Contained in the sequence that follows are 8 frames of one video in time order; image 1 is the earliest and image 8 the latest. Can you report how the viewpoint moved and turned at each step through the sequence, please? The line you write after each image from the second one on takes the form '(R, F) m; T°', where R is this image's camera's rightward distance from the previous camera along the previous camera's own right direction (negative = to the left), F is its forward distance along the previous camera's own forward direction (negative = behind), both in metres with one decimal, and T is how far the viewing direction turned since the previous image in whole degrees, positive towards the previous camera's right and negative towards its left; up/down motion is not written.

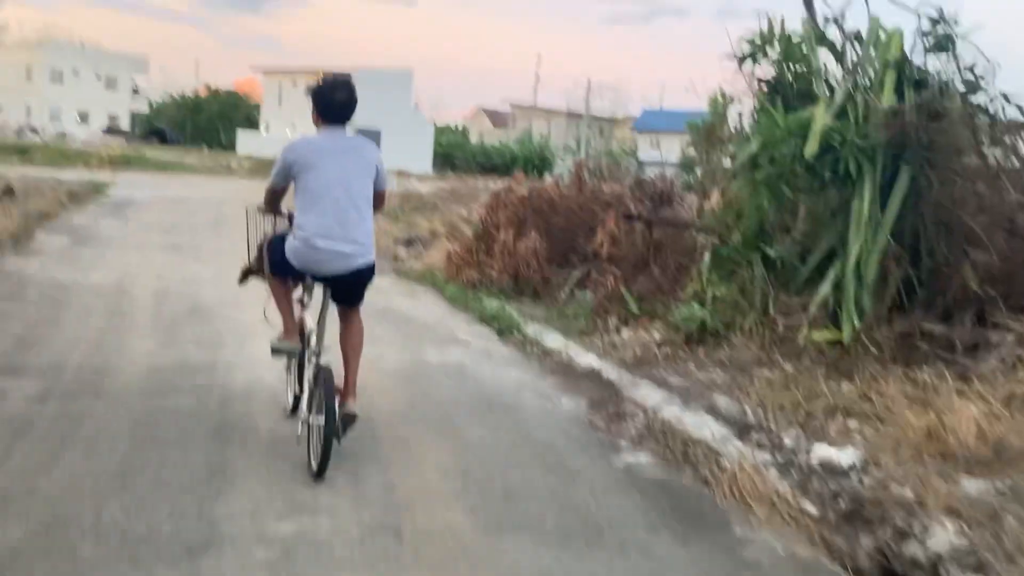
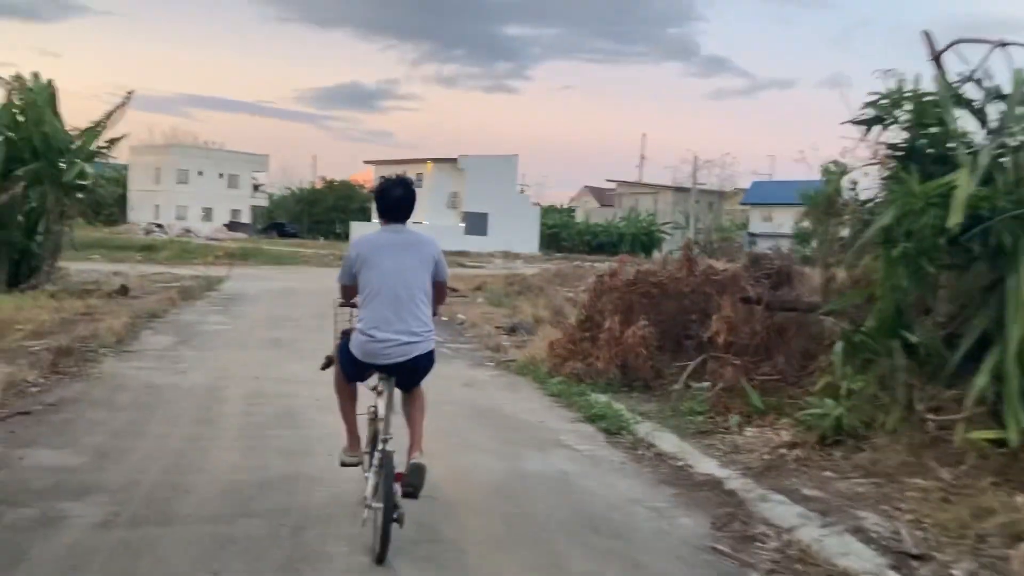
(0.0, +0.6) m; -7°
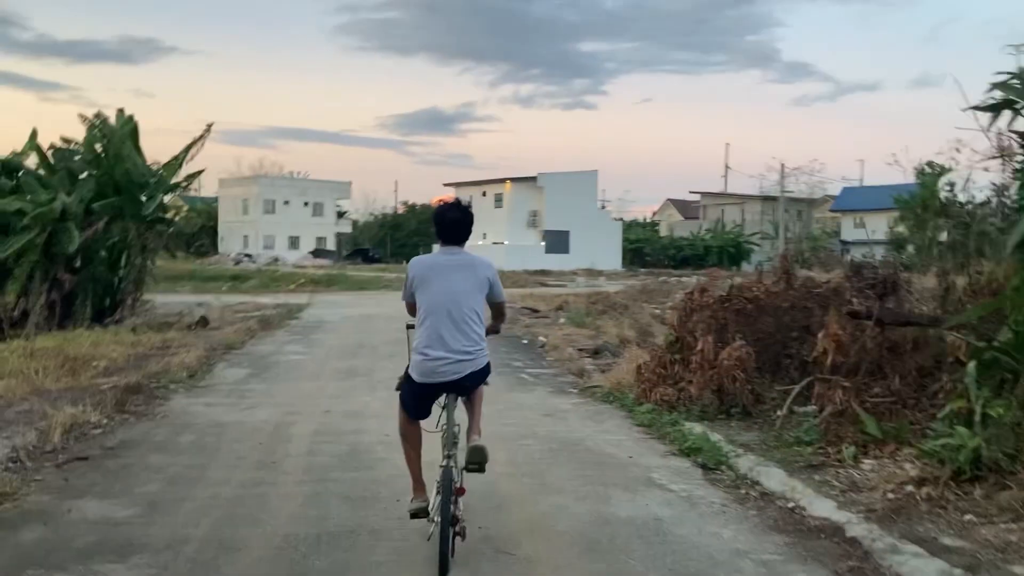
(0.0, +0.7) m; -5°
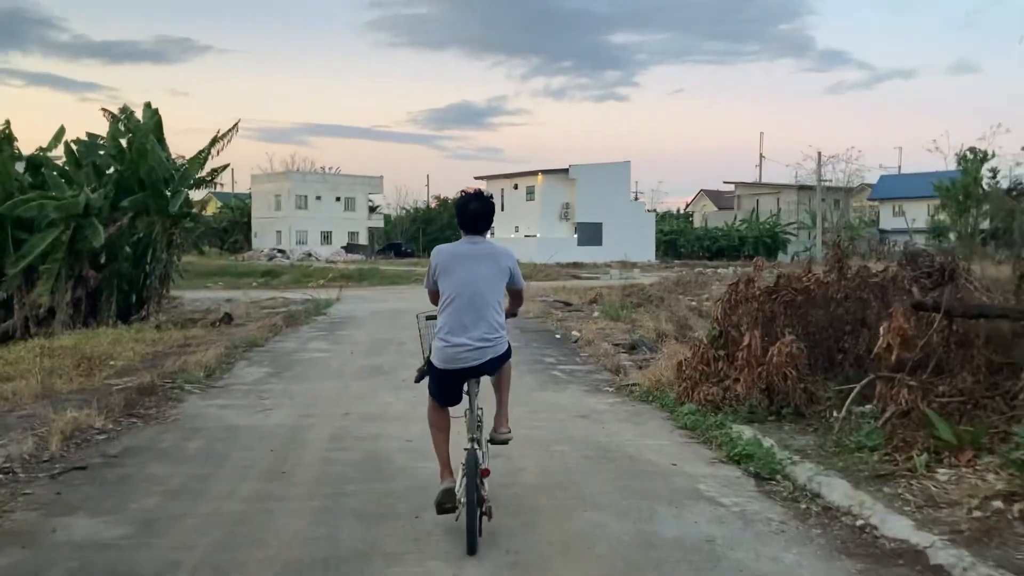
(0.0, +0.6) m; -2°
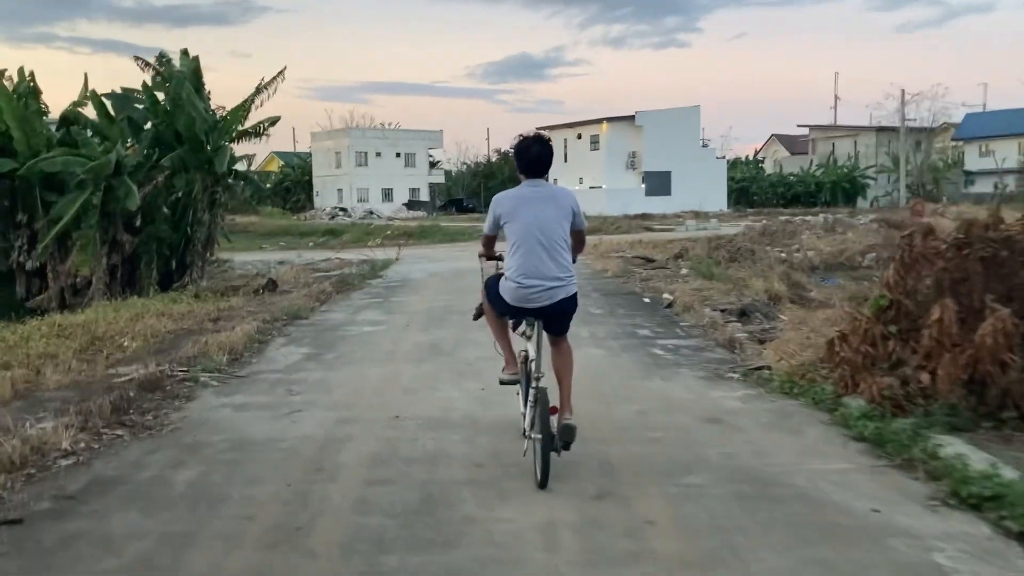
(-0.2, +2.2) m; -4°
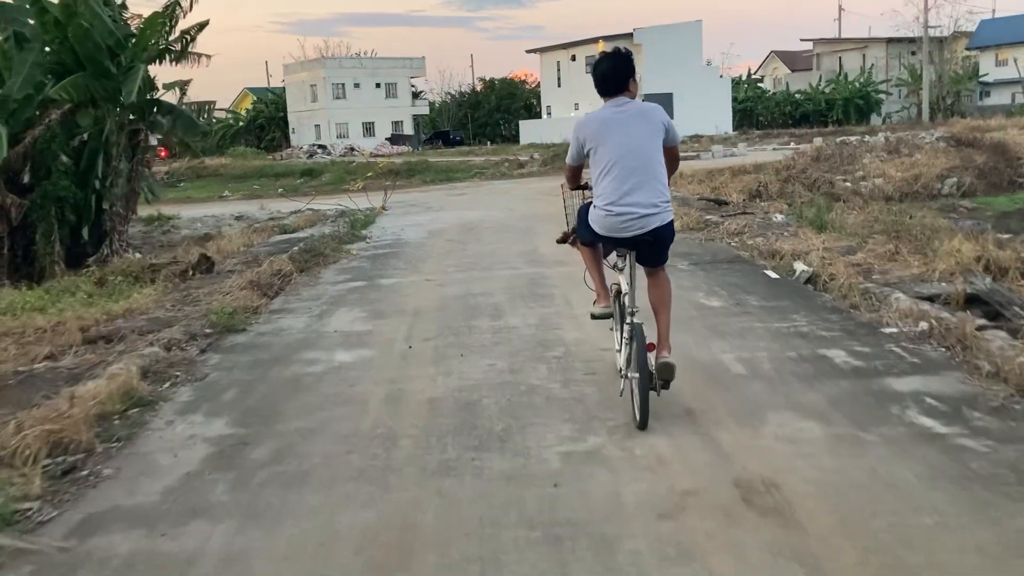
(-0.6, +4.6) m; +1°
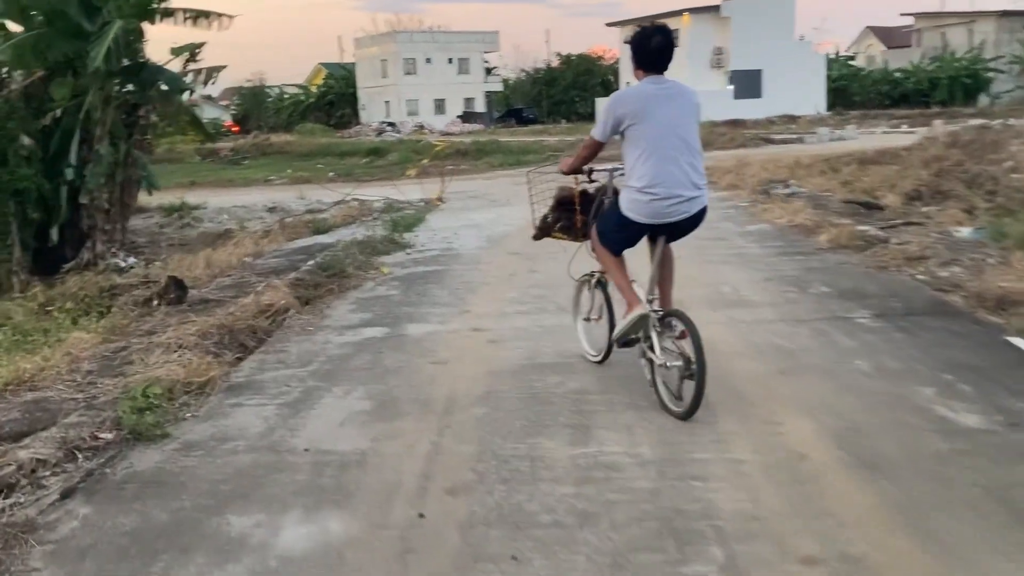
(-0.1, +3.1) m; -4°
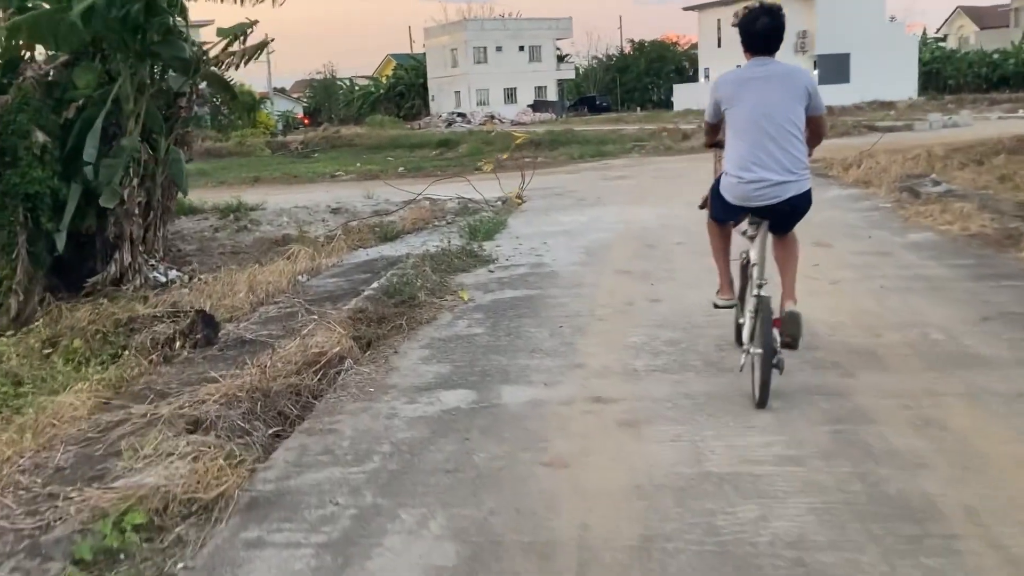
(-0.3, +1.8) m; -4°
